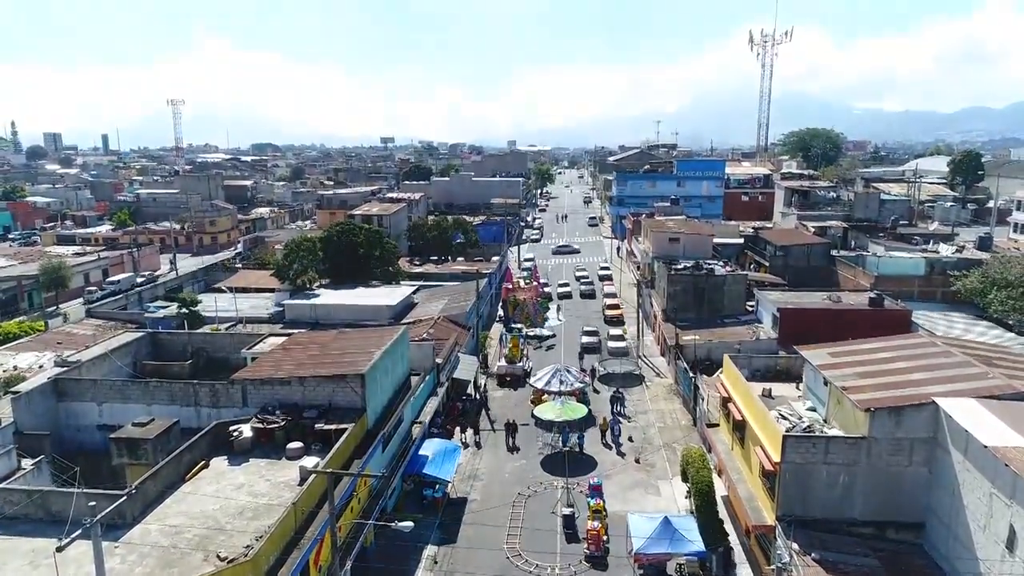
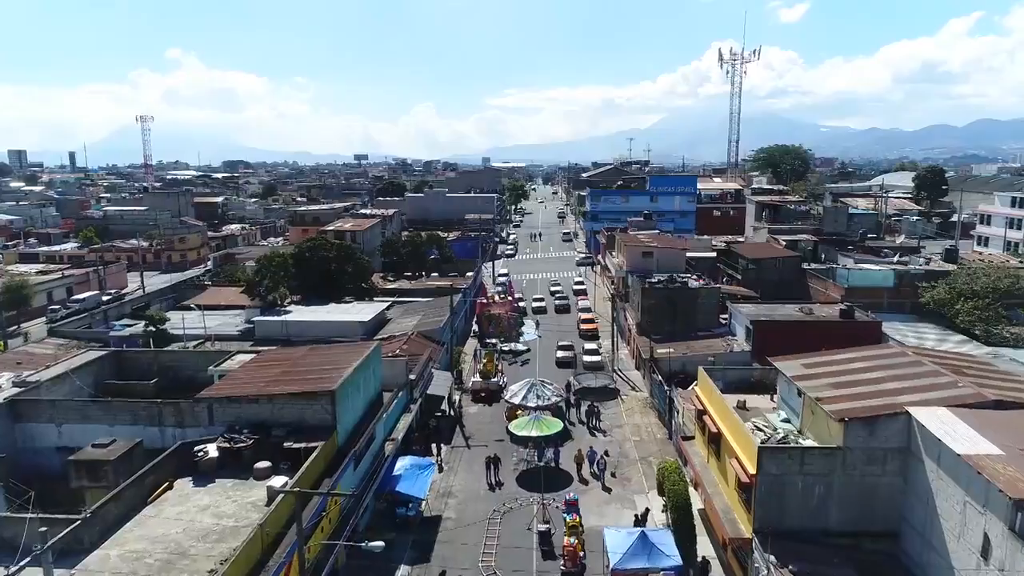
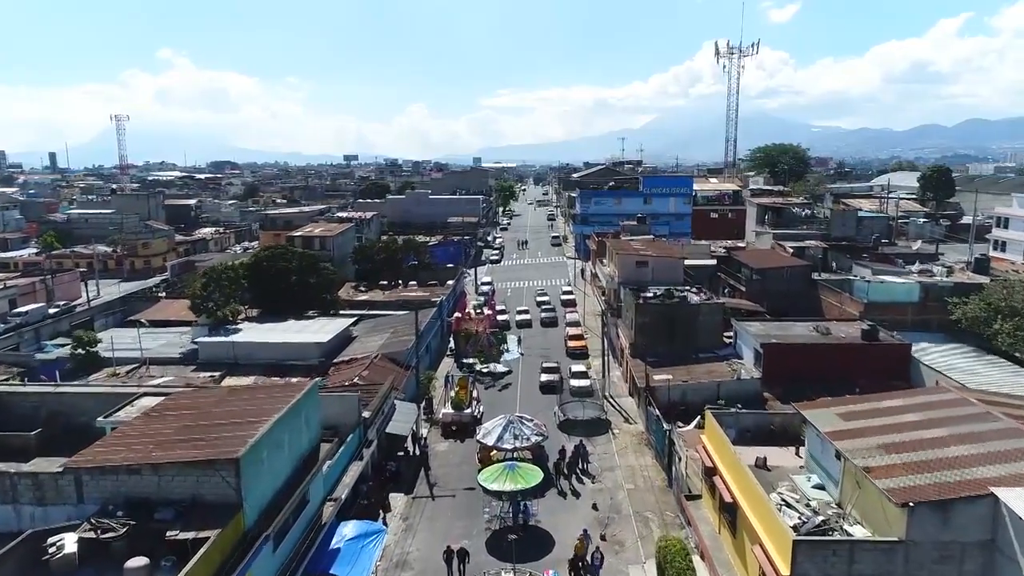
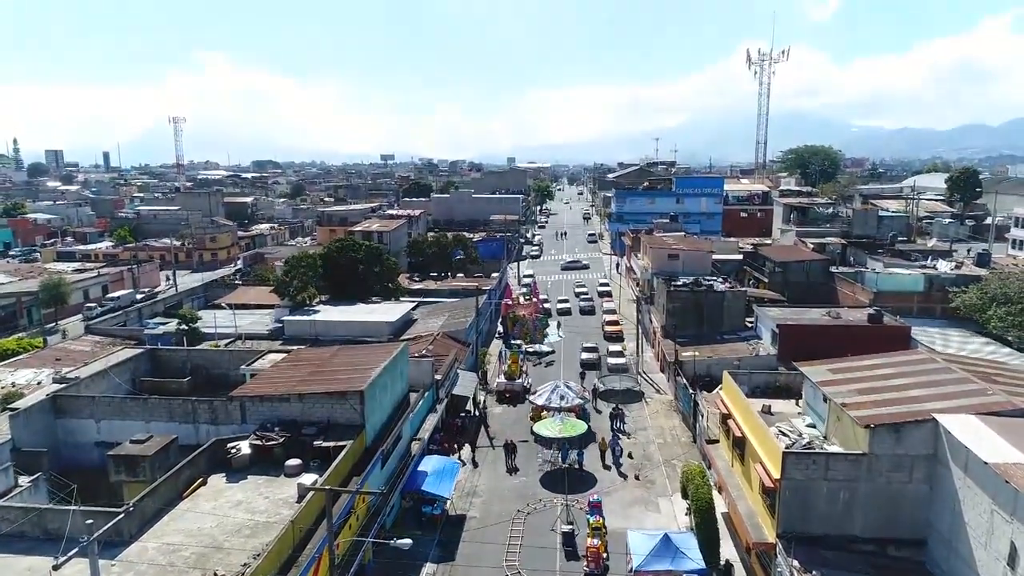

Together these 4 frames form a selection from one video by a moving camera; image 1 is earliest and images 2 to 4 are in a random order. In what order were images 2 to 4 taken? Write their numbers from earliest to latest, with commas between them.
4, 2, 3
